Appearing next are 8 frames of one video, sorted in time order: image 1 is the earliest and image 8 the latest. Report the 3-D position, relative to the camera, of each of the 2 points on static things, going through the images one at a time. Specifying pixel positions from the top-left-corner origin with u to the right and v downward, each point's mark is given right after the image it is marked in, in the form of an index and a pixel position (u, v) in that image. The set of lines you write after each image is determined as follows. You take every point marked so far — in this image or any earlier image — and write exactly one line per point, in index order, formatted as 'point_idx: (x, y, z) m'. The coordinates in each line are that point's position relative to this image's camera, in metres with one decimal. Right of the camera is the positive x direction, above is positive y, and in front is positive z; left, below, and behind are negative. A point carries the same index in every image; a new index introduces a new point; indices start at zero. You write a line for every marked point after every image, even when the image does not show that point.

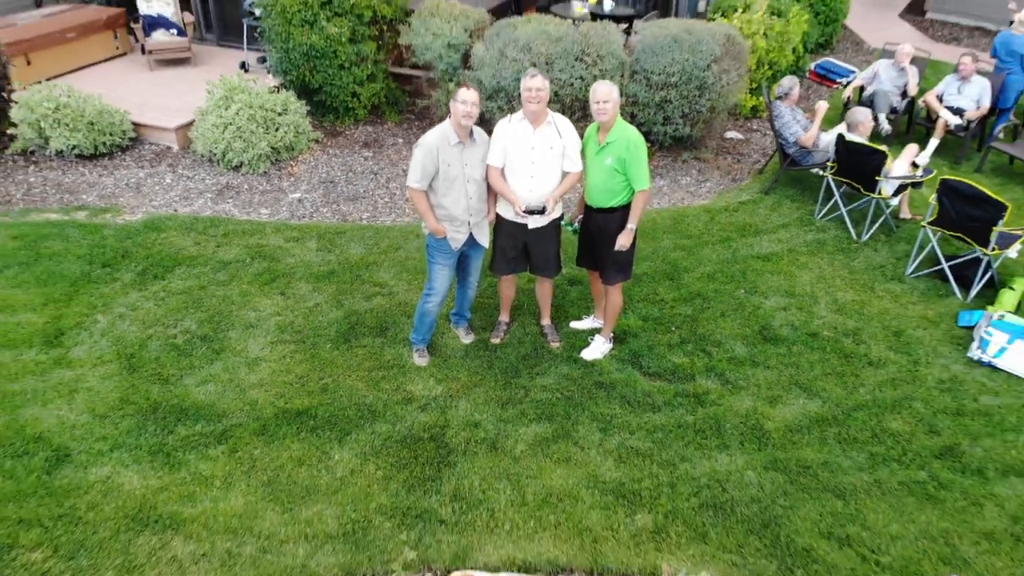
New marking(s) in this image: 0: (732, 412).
0: (+1.2, -0.7, +4.3) m
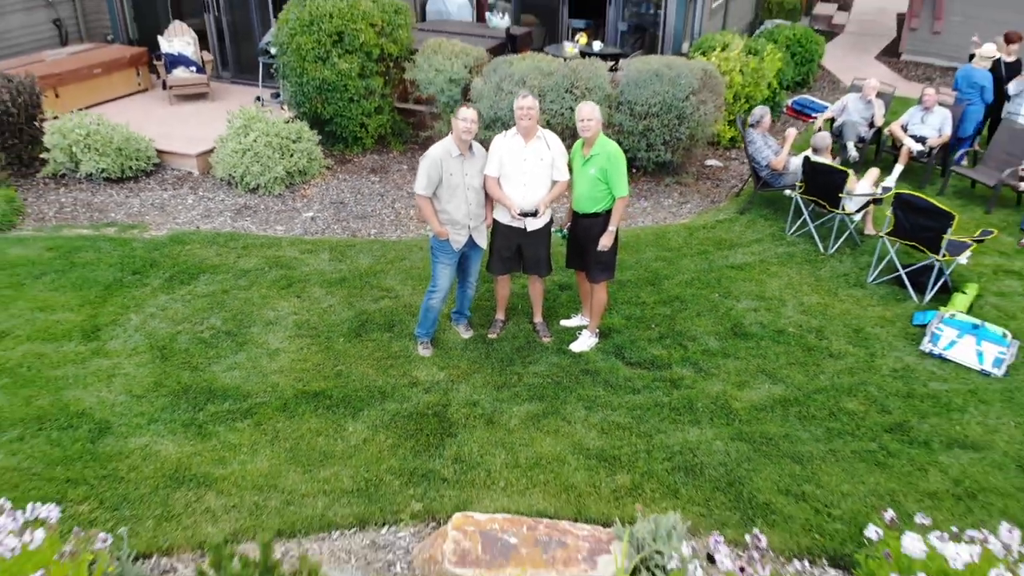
0: (+1.2, -0.7, +4.8) m
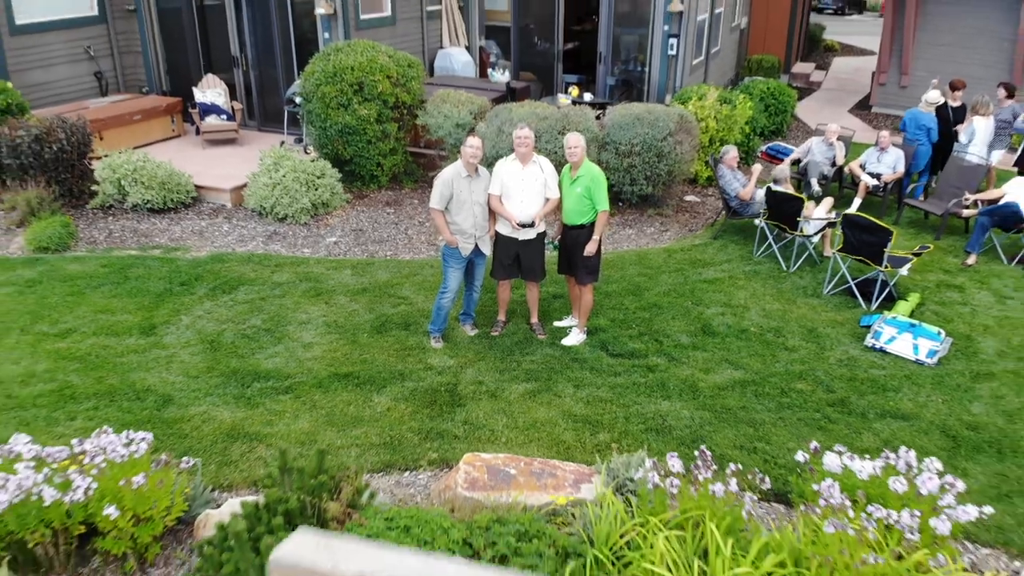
0: (+1.2, -0.6, +5.6) m
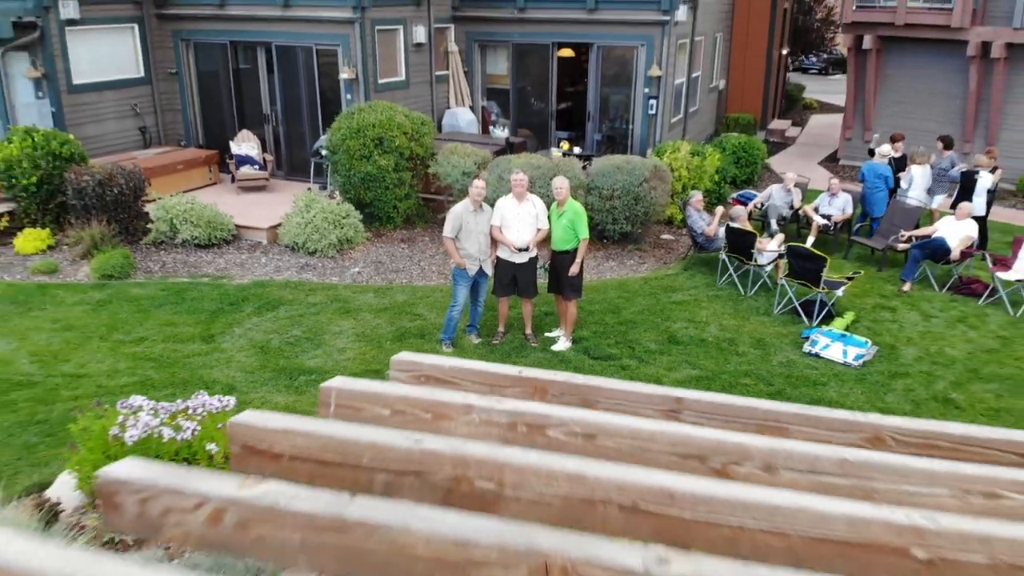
0: (+1.2, -0.8, +6.8) m
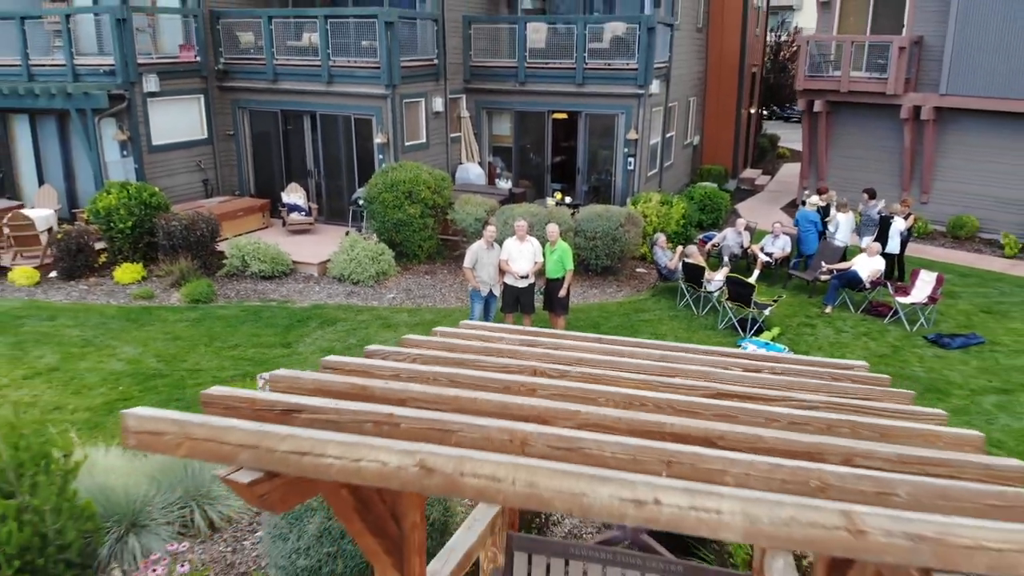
0: (+1.2, -1.0, +9.2) m
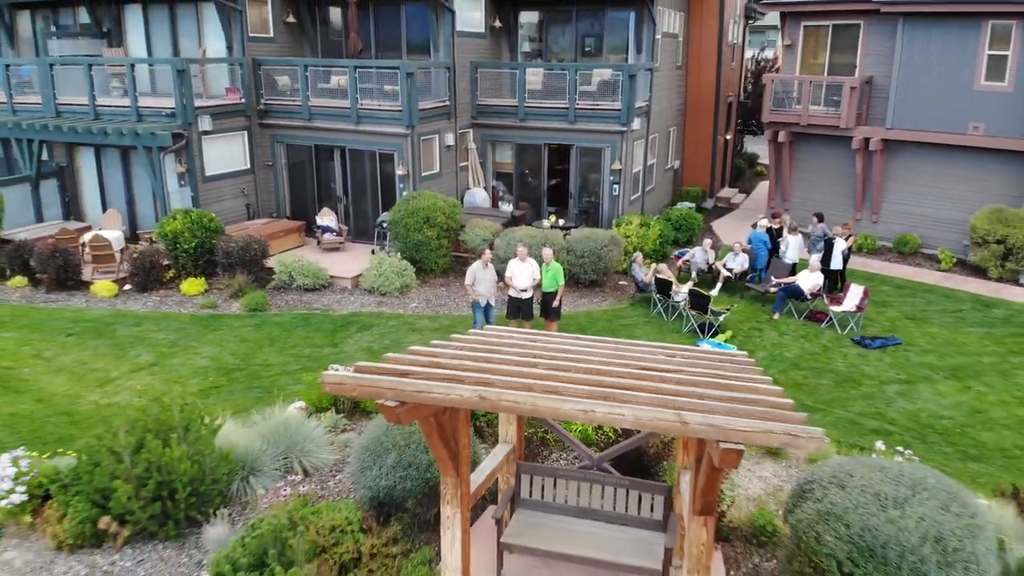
0: (+1.3, -1.1, +11.7) m
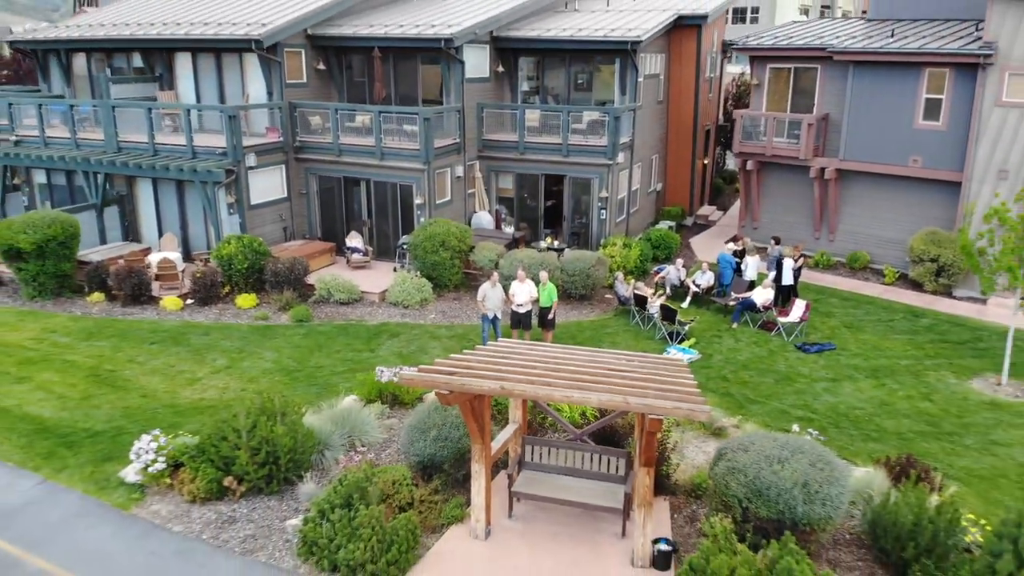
0: (+1.3, -1.5, +14.6) m
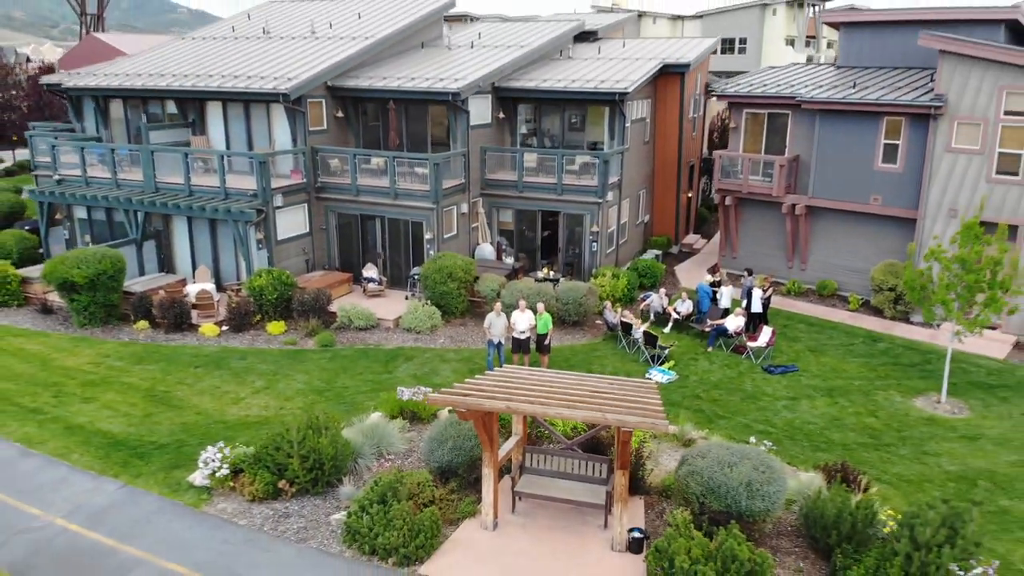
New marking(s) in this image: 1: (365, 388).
0: (+1.4, -2.1, +16.8) m
1: (-3.2, -2.2, +16.6) m
